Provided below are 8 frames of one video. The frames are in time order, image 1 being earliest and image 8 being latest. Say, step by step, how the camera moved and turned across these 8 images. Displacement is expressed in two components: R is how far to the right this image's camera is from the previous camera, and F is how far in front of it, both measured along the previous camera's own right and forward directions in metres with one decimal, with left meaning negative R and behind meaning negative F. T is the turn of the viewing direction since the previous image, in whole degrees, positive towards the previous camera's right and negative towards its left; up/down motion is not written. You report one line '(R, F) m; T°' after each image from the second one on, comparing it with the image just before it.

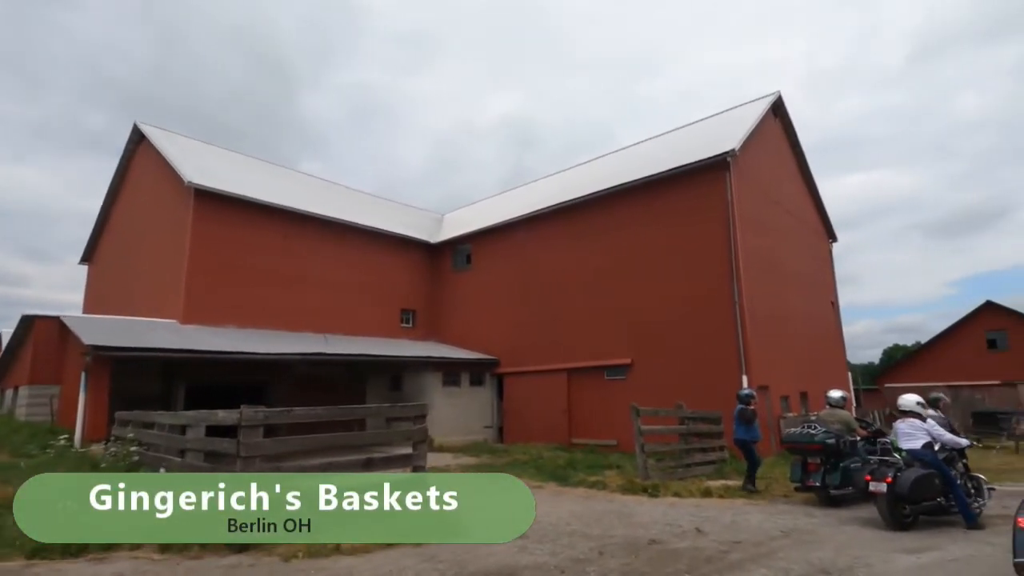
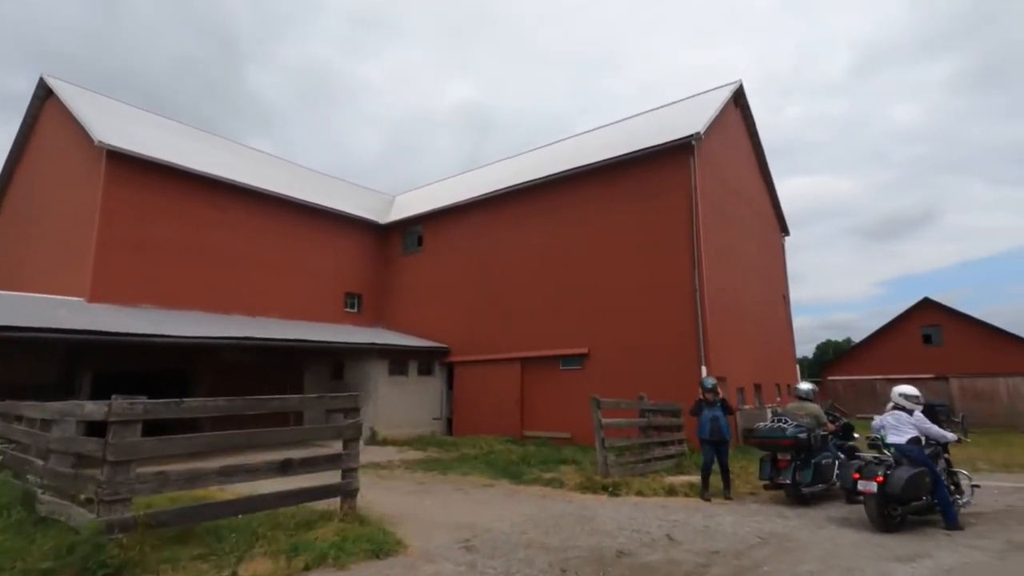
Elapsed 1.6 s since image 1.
(+0.1, +0.9) m; +5°
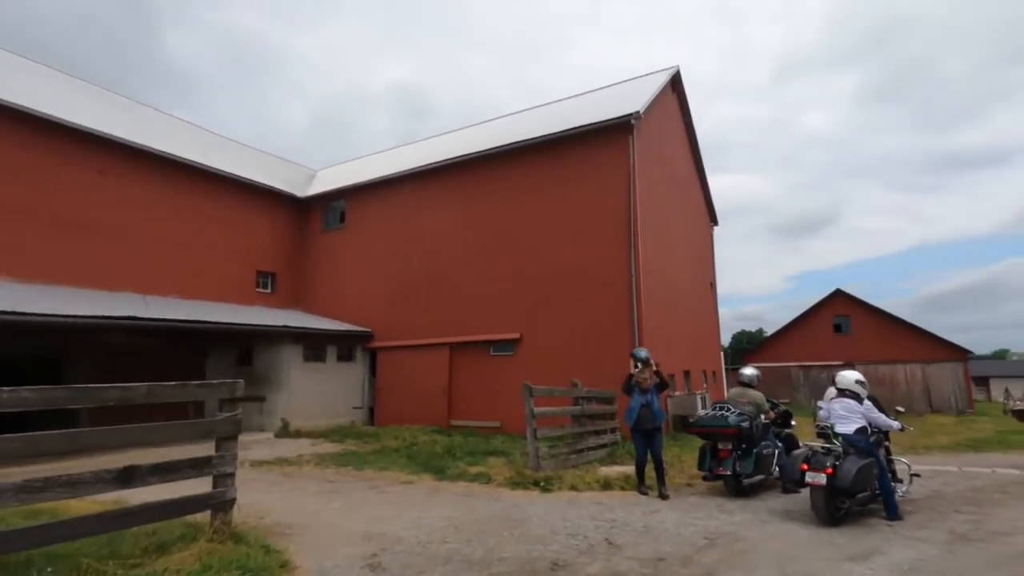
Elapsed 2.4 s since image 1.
(+0.1, +0.9) m; +7°
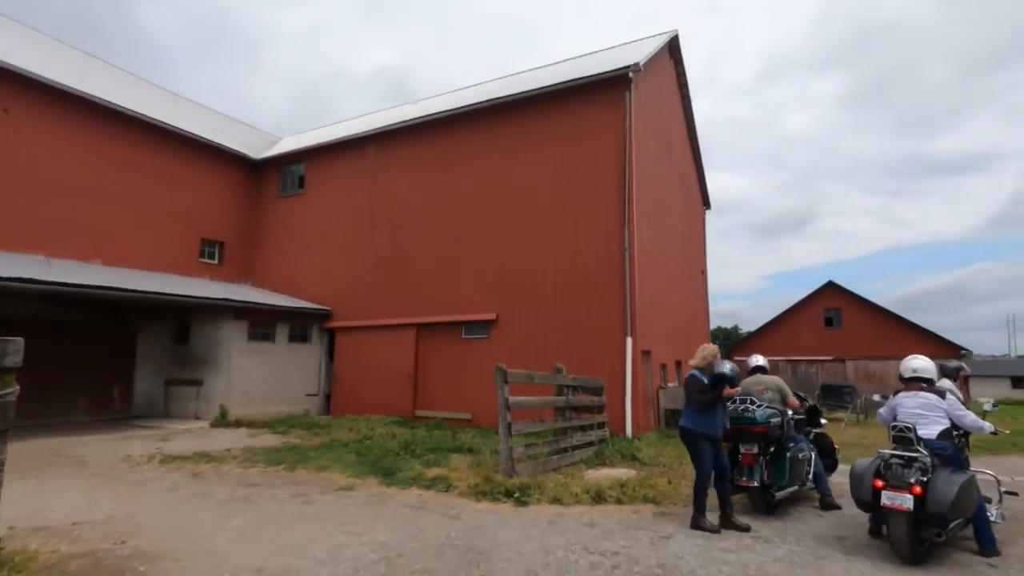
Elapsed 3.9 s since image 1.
(+0.1, +1.7) m; +2°
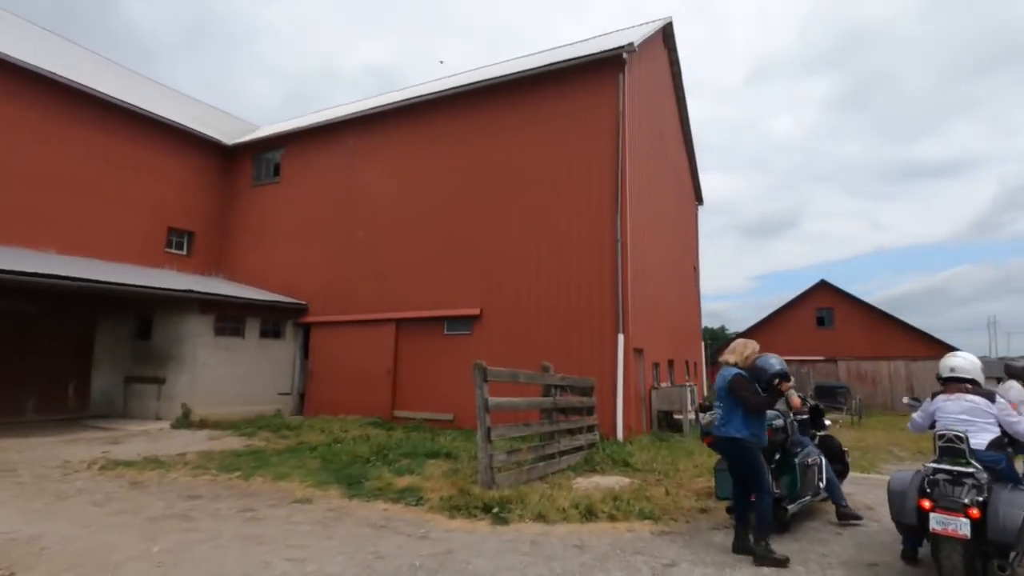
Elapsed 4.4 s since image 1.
(+0.1, +0.7) m; +1°
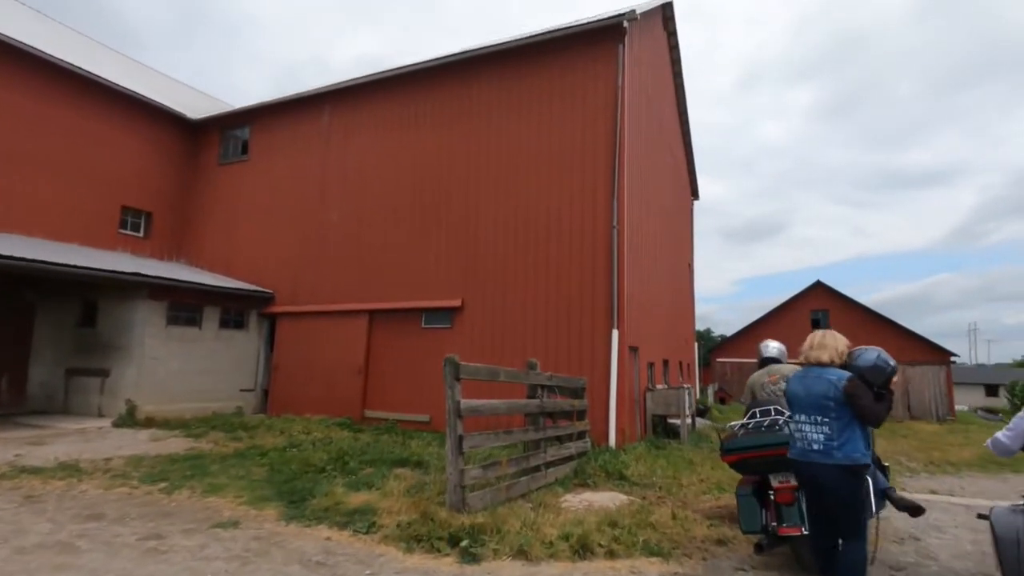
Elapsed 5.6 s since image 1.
(+0.1, +1.1) m; +1°
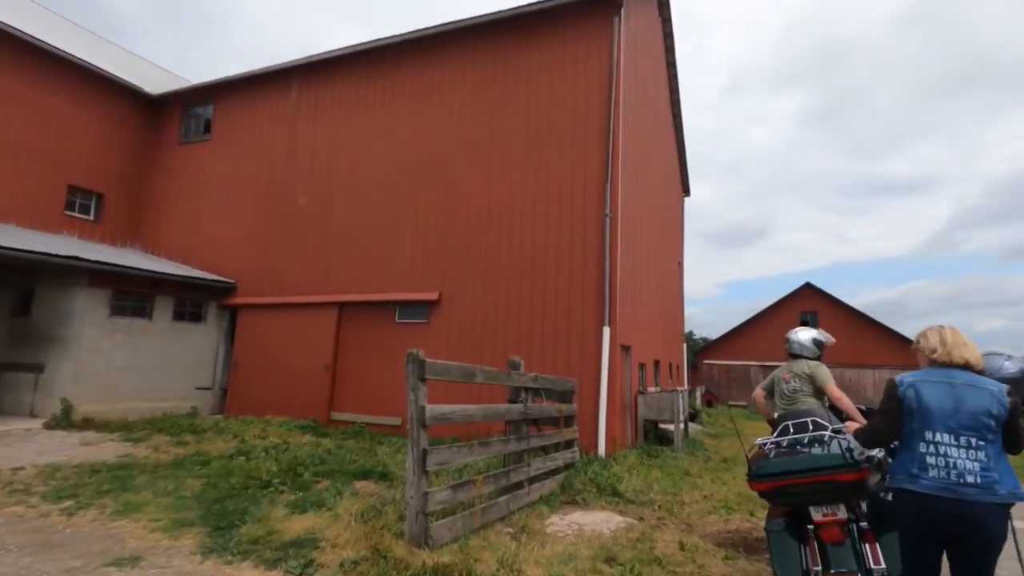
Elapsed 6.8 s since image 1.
(0.0, +0.9) m; +2°
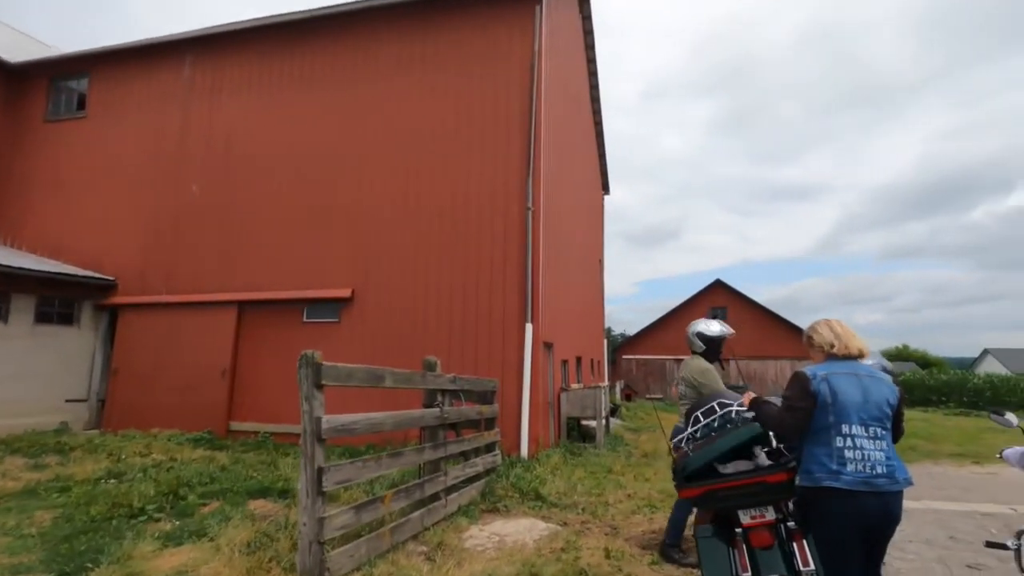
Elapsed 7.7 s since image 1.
(+0.1, +0.4) m; +8°
